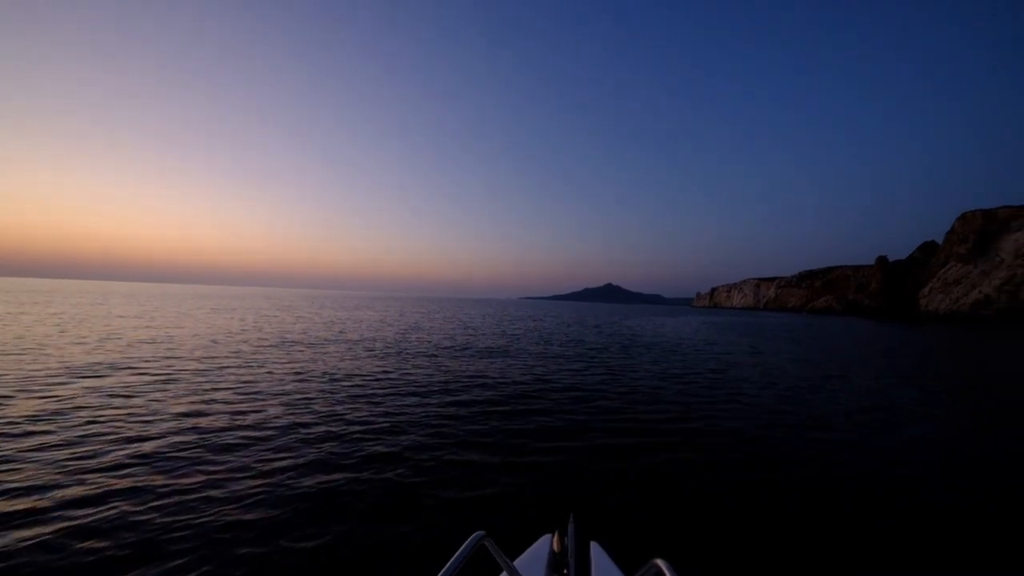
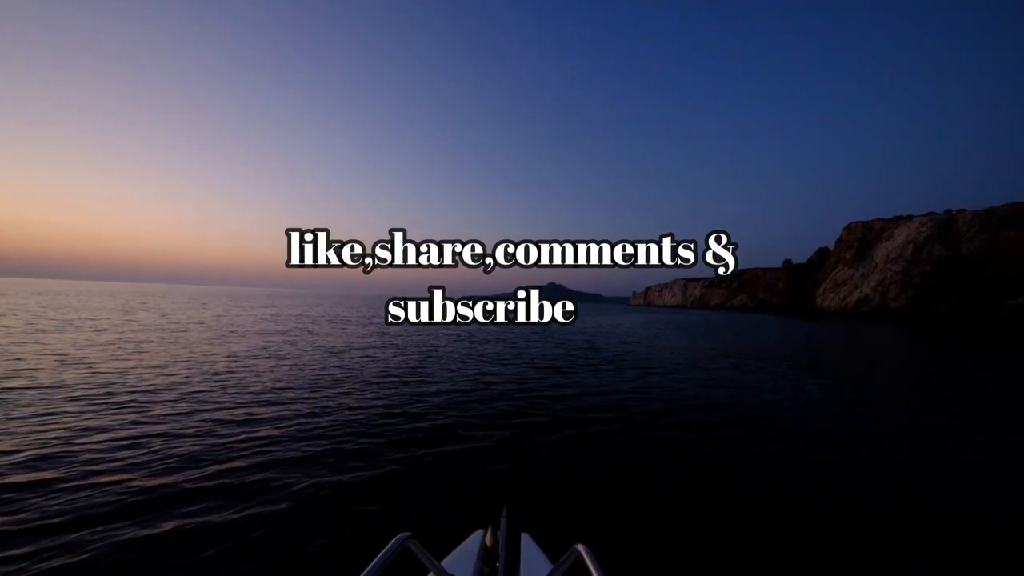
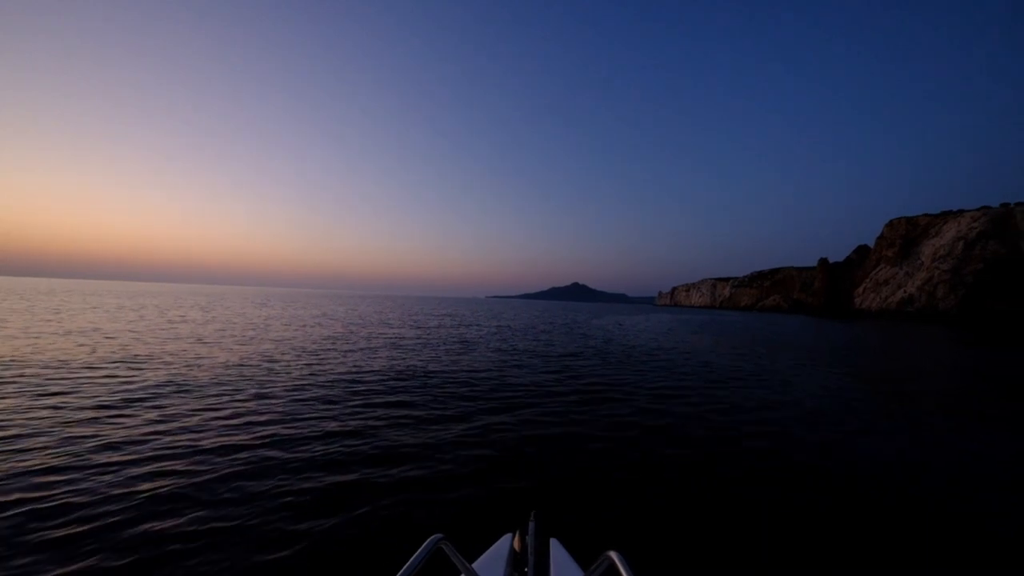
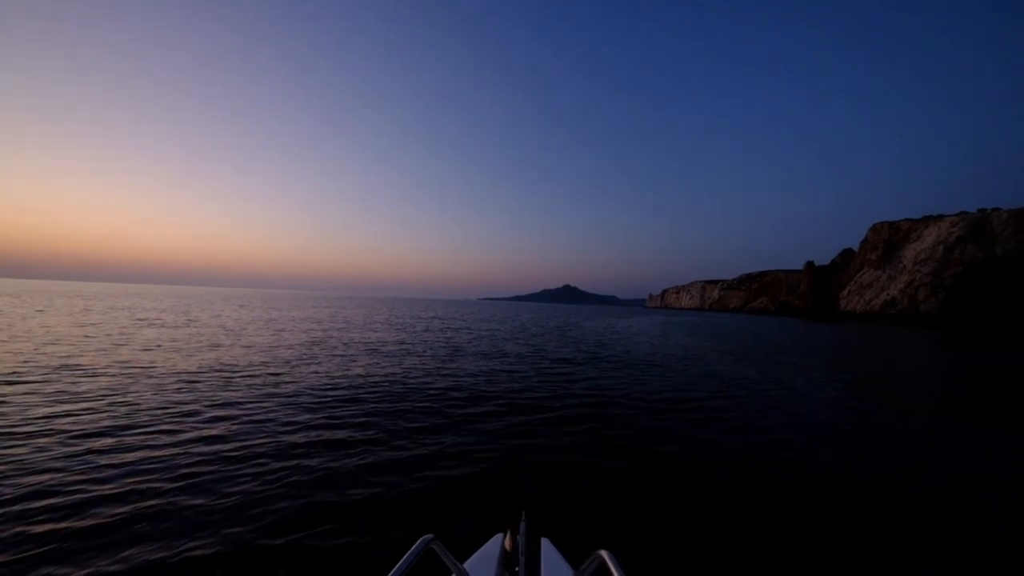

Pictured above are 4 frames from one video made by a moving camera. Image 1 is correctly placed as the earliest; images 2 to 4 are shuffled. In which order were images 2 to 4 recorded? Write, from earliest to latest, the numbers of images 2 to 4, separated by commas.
3, 4, 2
